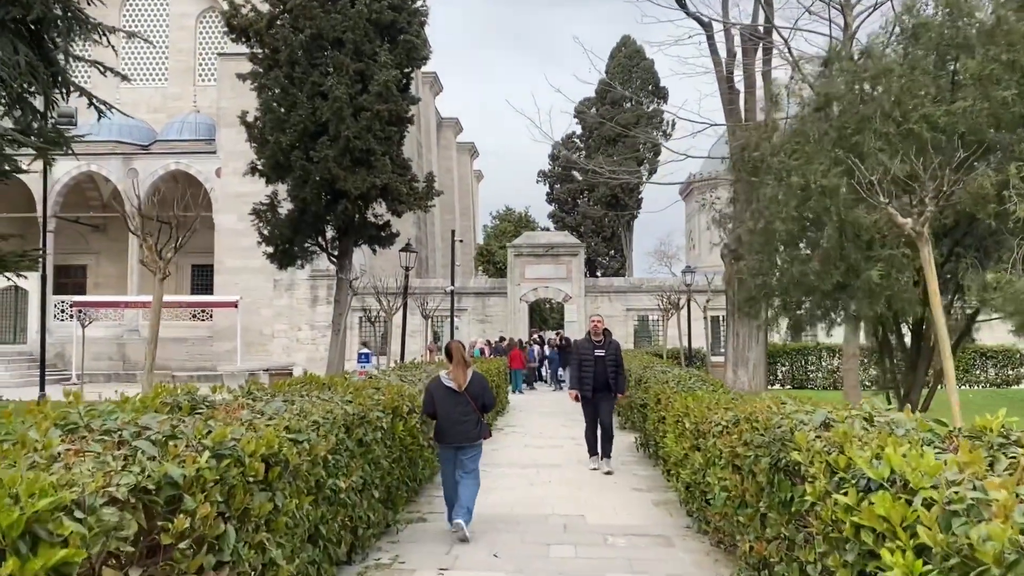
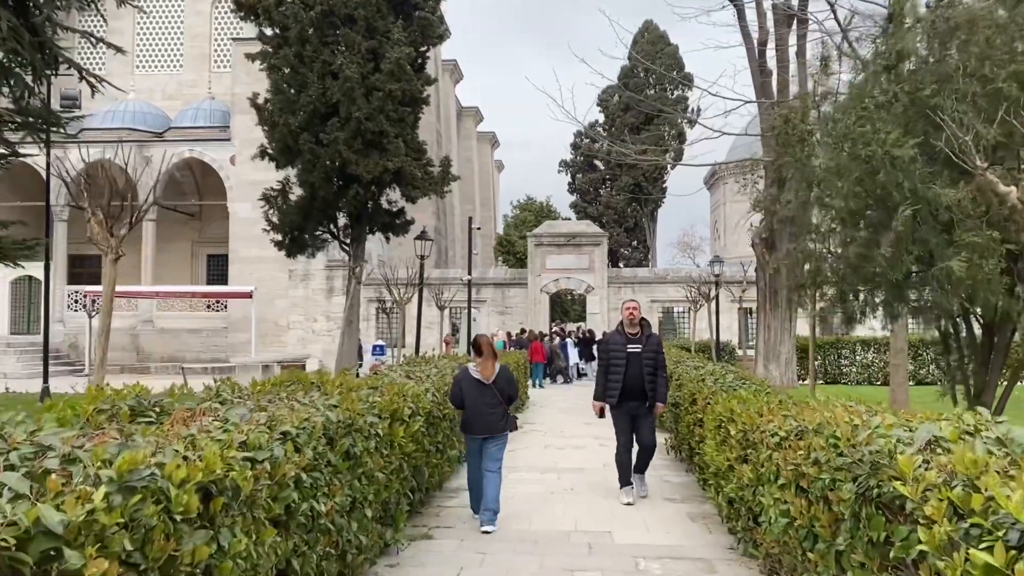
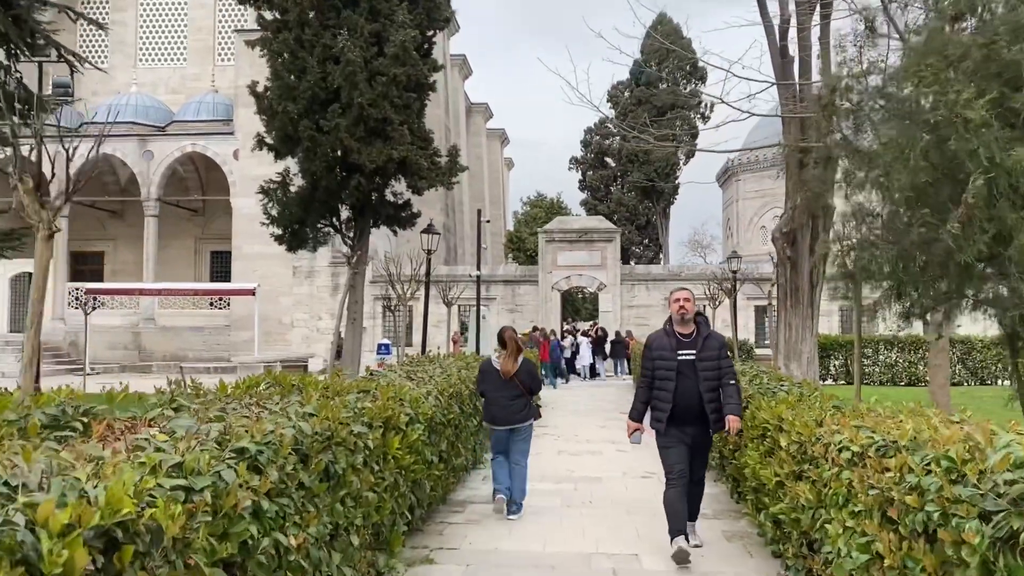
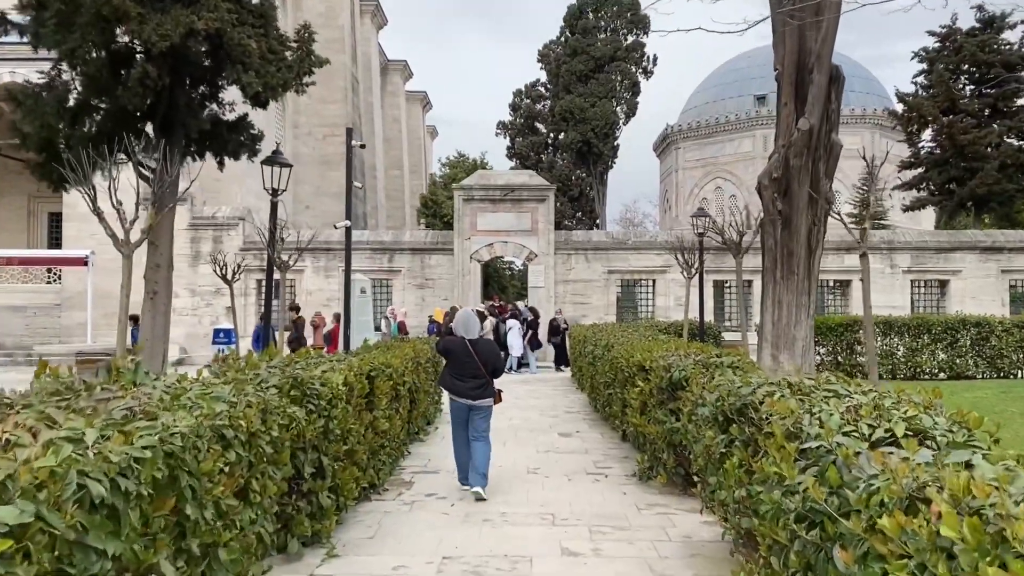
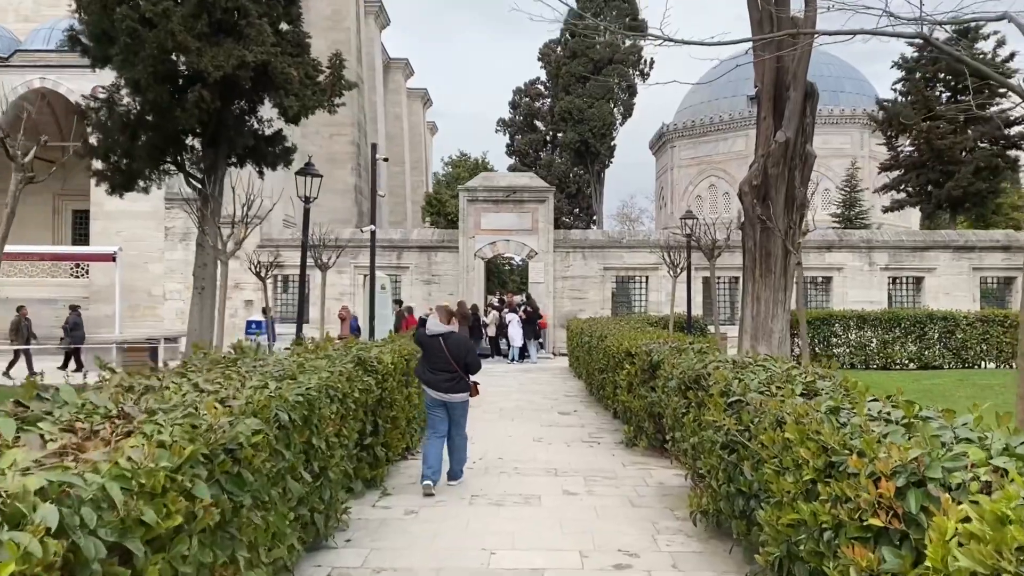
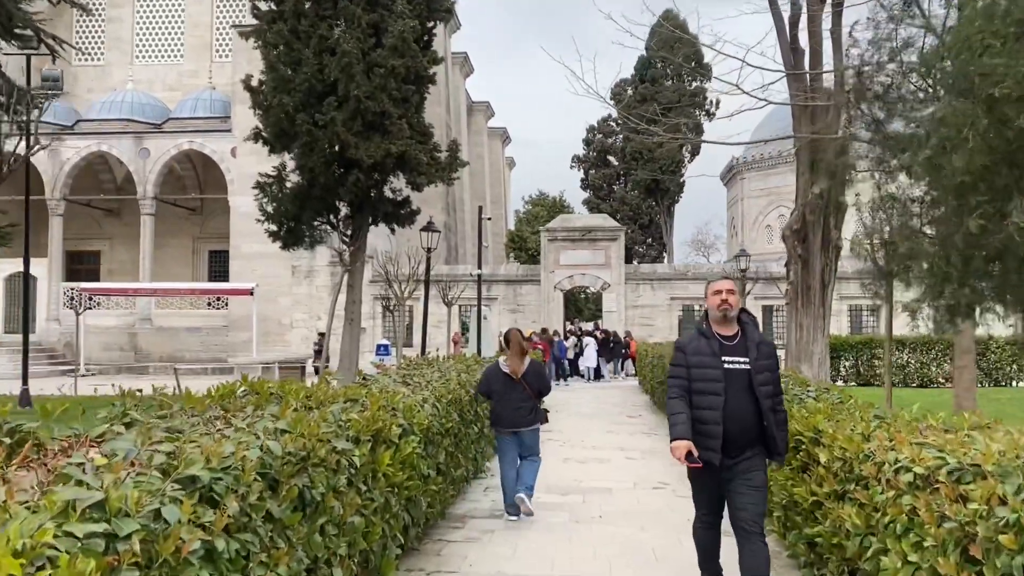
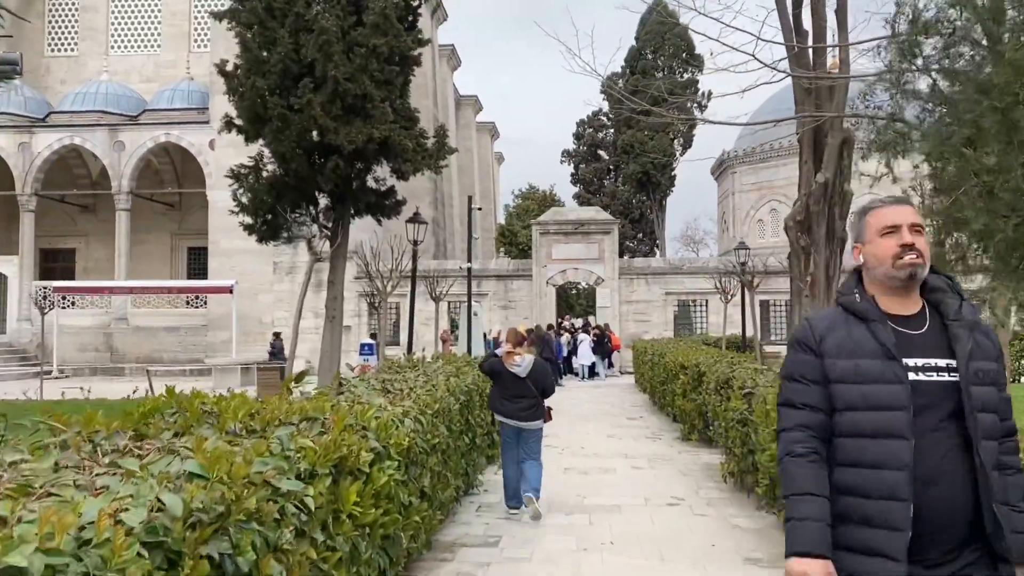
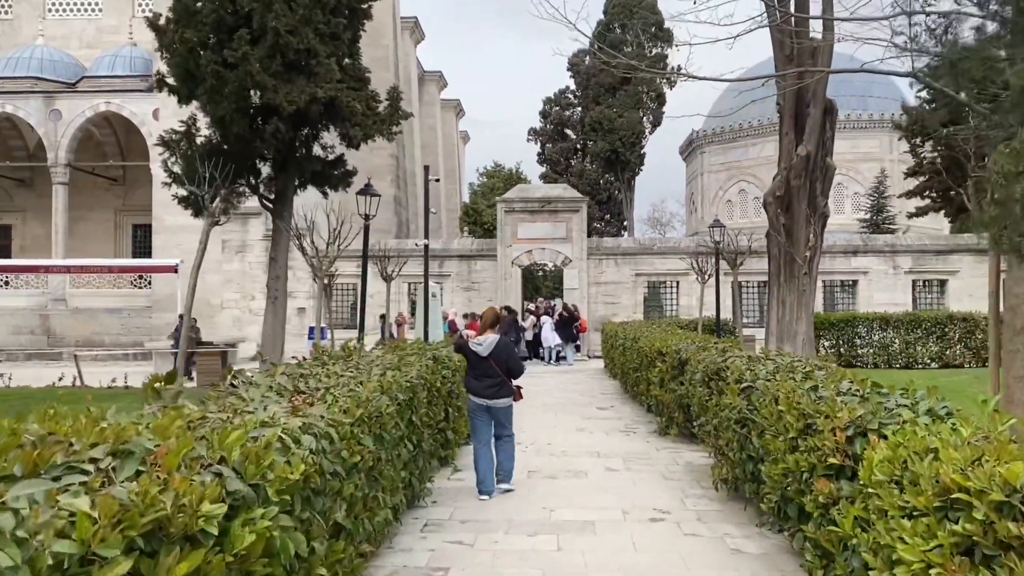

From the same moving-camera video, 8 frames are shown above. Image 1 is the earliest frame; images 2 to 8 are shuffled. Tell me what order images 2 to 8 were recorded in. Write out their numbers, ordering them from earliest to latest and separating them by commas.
2, 3, 6, 7, 8, 5, 4
